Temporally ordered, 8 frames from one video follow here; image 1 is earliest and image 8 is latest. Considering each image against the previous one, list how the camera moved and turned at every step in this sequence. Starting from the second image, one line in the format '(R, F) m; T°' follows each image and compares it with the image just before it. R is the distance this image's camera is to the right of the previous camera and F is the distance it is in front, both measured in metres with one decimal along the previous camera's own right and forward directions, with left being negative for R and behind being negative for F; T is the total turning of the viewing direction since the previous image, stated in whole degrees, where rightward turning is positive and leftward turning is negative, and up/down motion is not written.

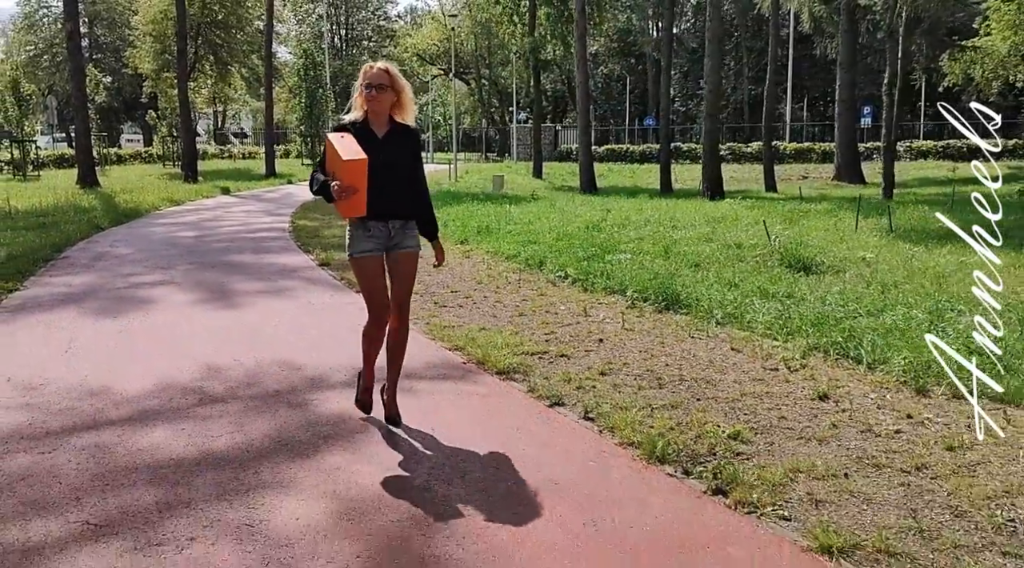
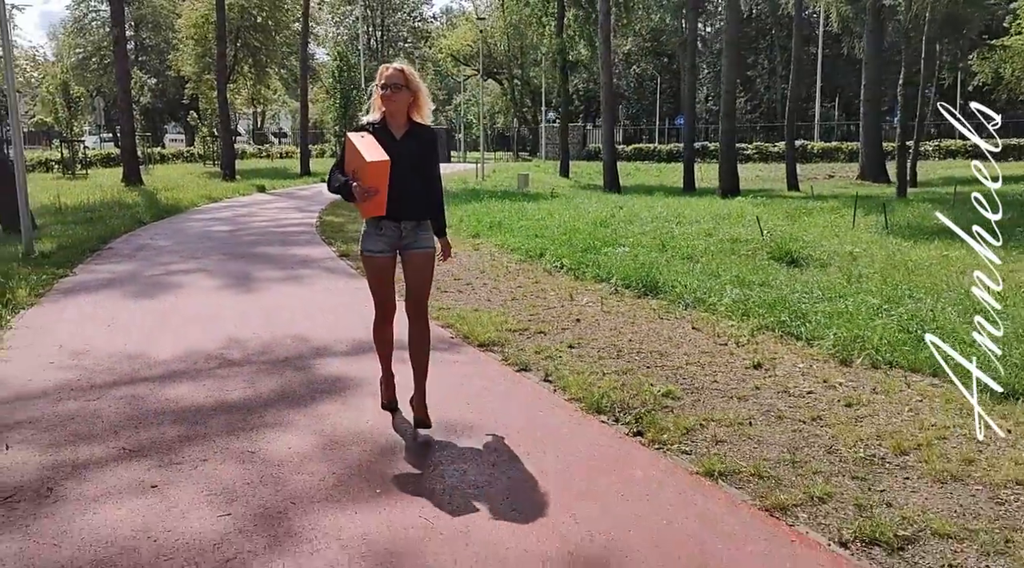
(+0.4, -0.9) m; -2°
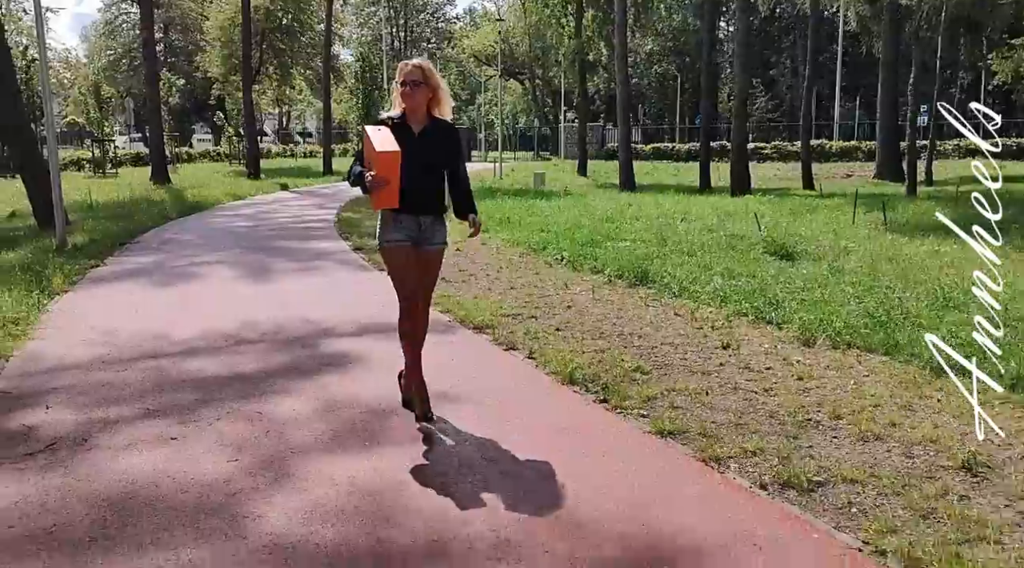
(+0.3, -0.6) m; -2°
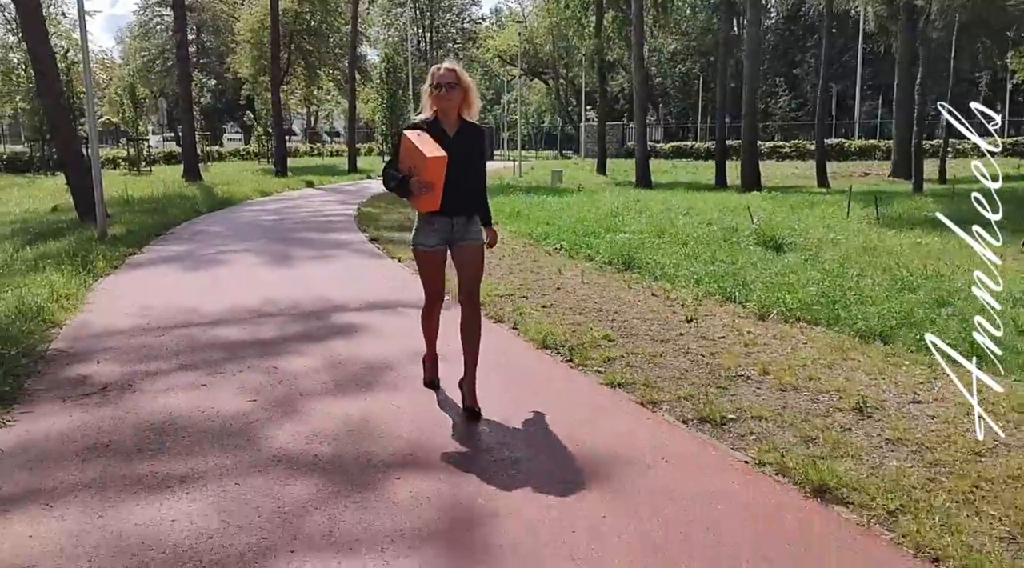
(+0.3, -0.9) m; -2°
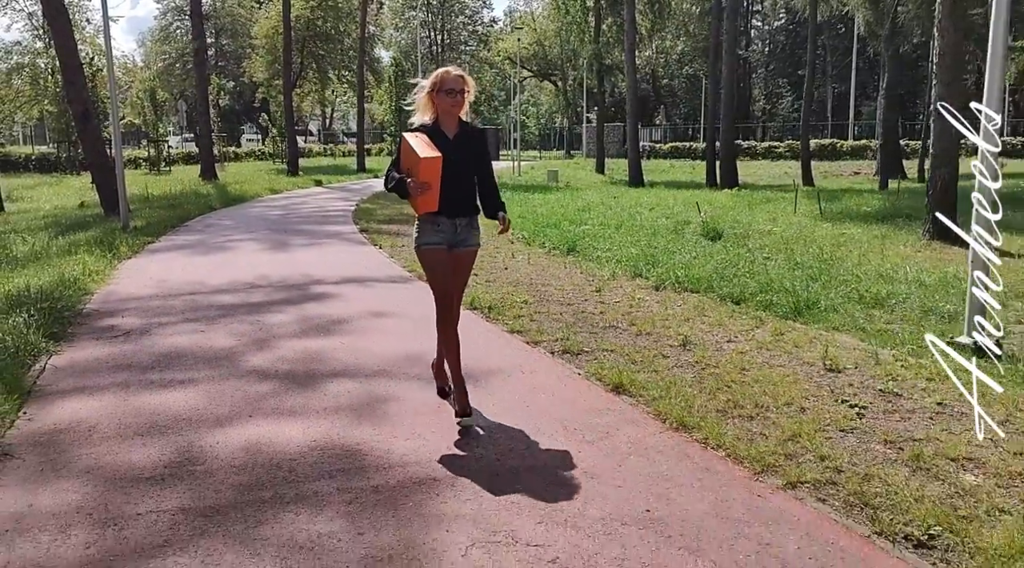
(+0.8, -1.8) m; -1°
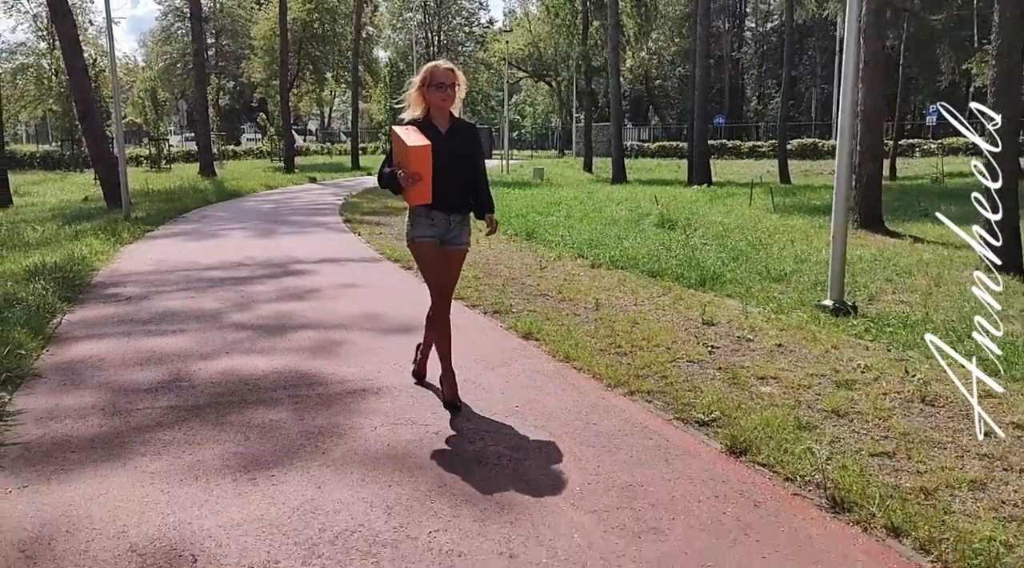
(+0.6, -1.3) m; 0°
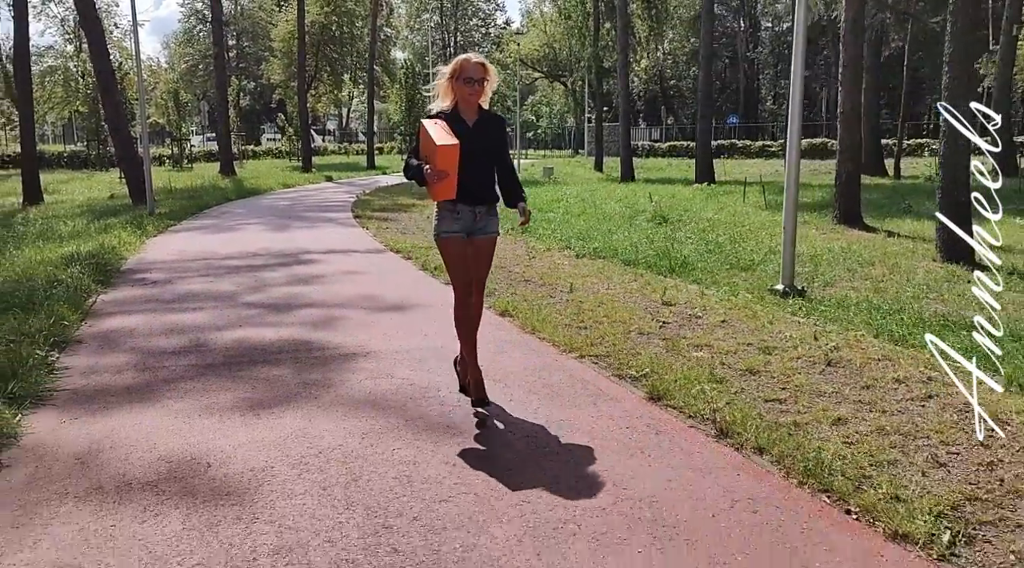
(+0.4, -0.9) m; -1°
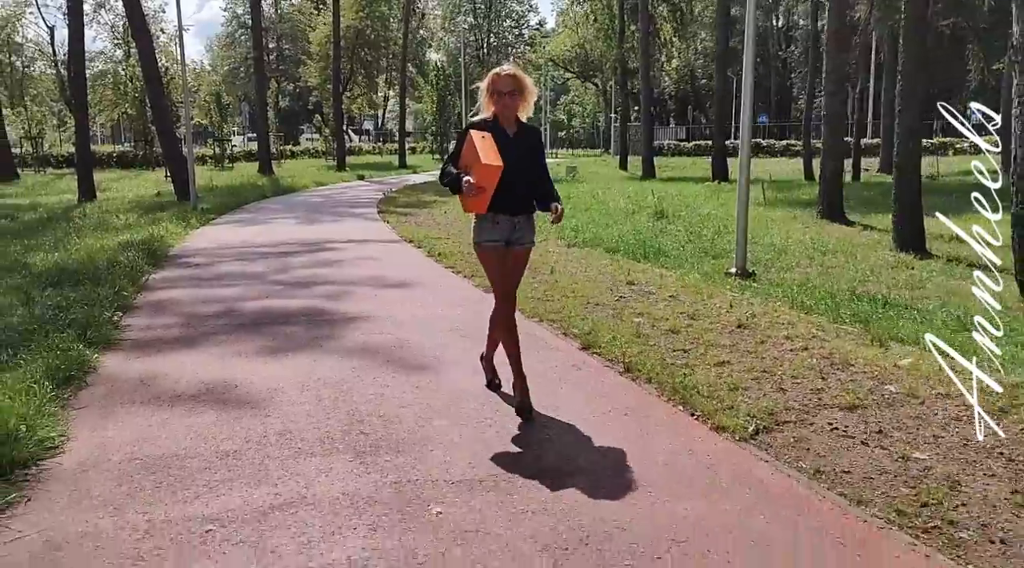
(+0.6, -1.4) m; -2°
